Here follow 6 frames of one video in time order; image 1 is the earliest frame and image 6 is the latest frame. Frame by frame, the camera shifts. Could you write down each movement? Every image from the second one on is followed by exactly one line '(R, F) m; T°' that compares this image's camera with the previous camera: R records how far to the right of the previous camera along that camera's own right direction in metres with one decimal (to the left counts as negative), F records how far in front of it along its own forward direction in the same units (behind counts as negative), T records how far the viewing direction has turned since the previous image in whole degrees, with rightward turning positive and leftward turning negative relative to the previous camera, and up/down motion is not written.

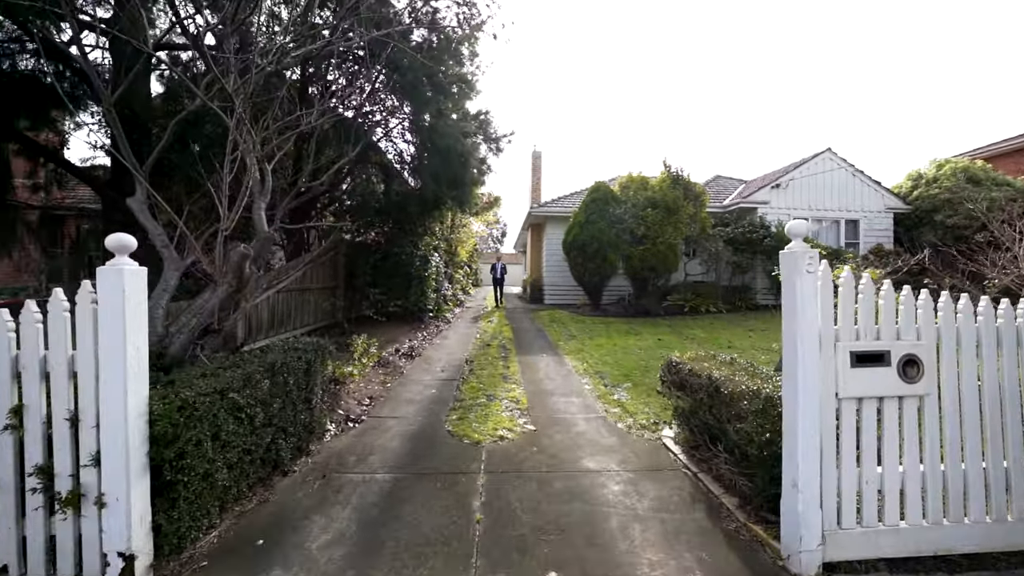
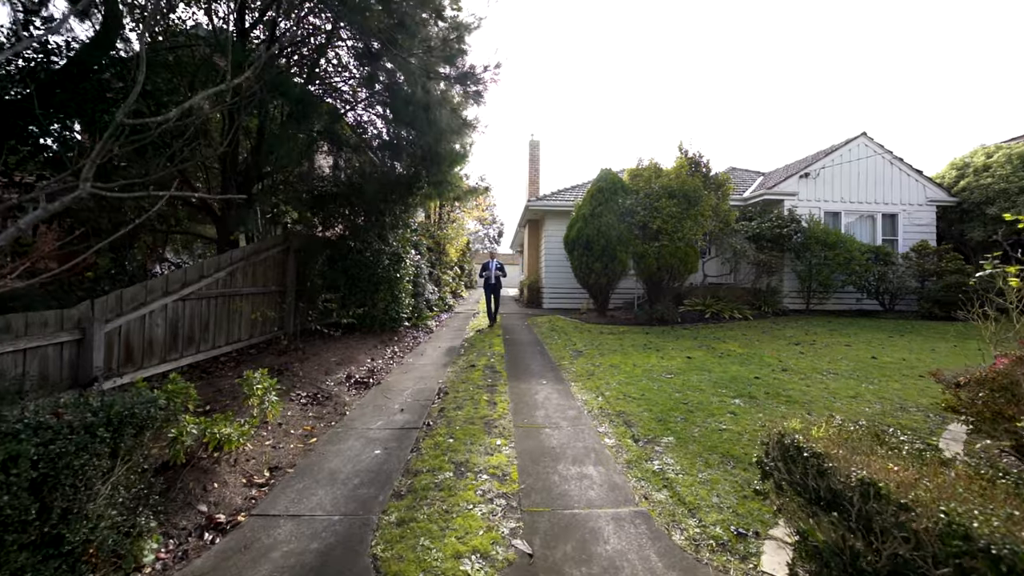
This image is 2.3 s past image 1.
(+0.2, +1.9) m; 0°
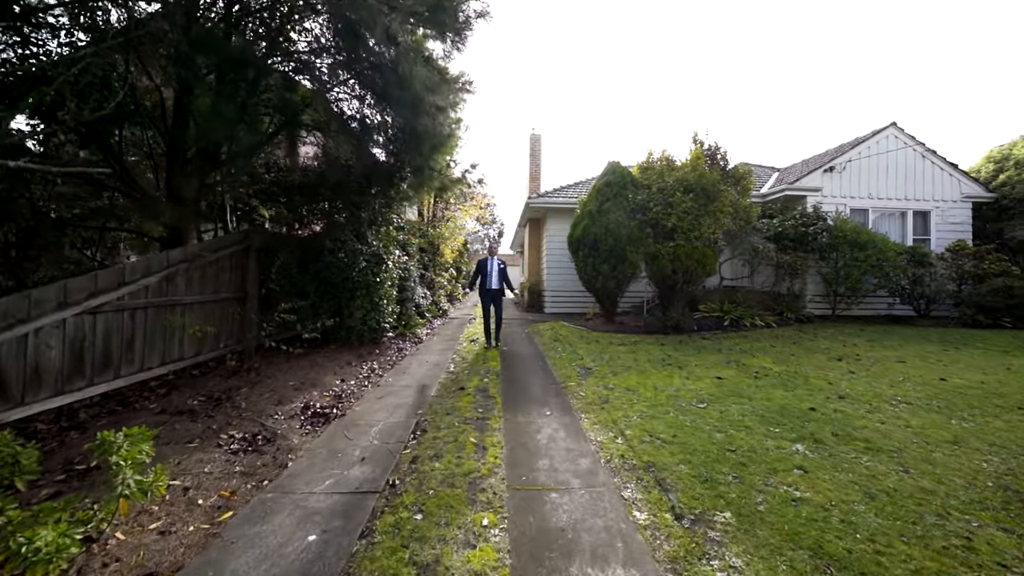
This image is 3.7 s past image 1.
(+0.1, +1.1) m; 0°
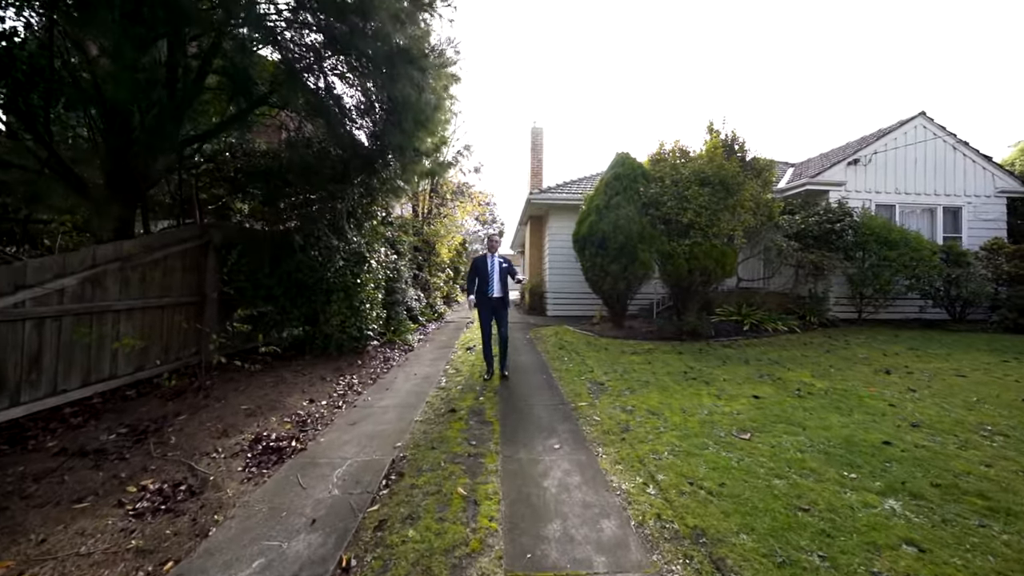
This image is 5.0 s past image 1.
(0.0, +0.9) m; 0°
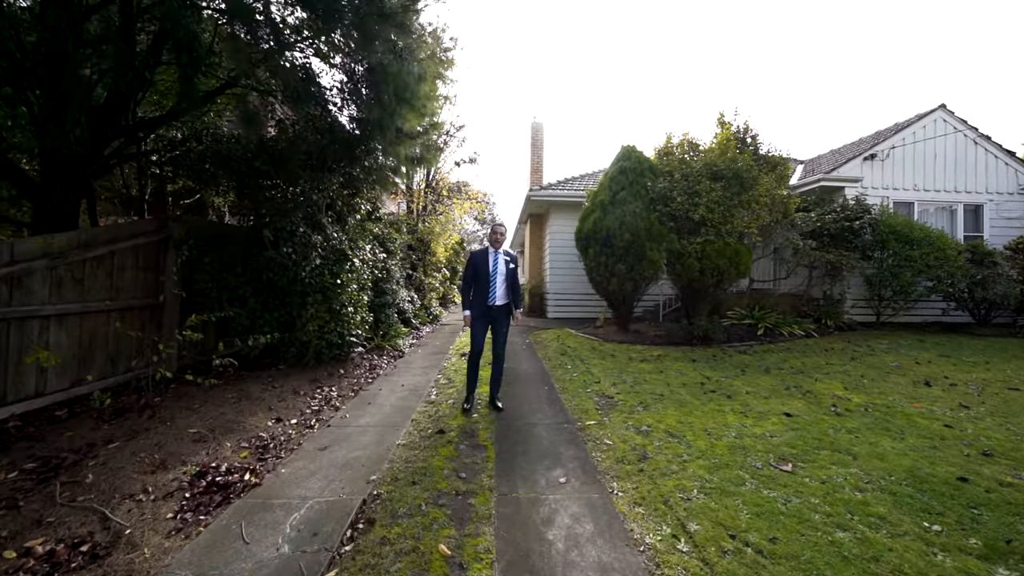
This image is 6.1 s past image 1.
(0.0, +0.7) m; 0°
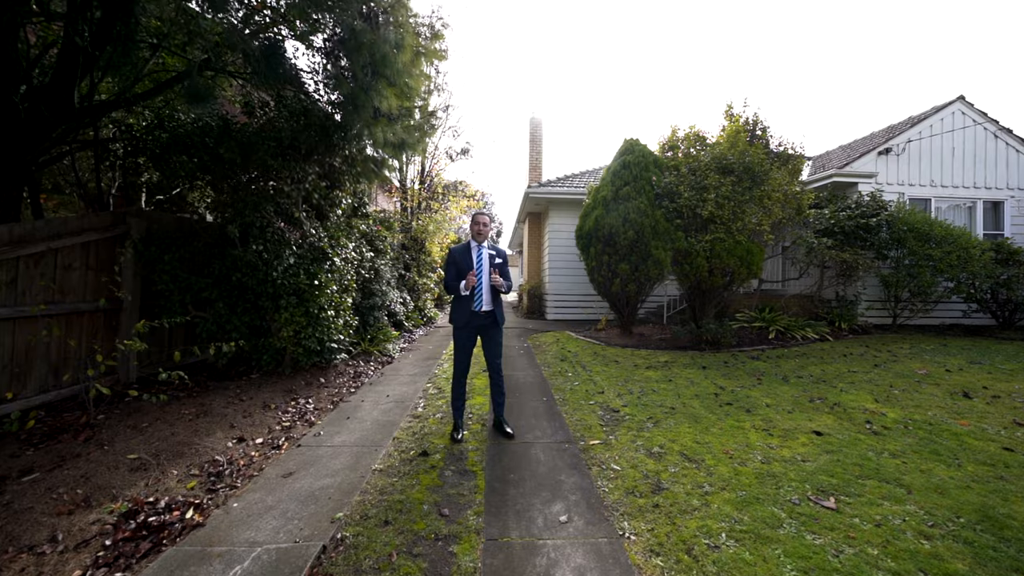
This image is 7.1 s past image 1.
(+0.1, +0.5) m; 0°
